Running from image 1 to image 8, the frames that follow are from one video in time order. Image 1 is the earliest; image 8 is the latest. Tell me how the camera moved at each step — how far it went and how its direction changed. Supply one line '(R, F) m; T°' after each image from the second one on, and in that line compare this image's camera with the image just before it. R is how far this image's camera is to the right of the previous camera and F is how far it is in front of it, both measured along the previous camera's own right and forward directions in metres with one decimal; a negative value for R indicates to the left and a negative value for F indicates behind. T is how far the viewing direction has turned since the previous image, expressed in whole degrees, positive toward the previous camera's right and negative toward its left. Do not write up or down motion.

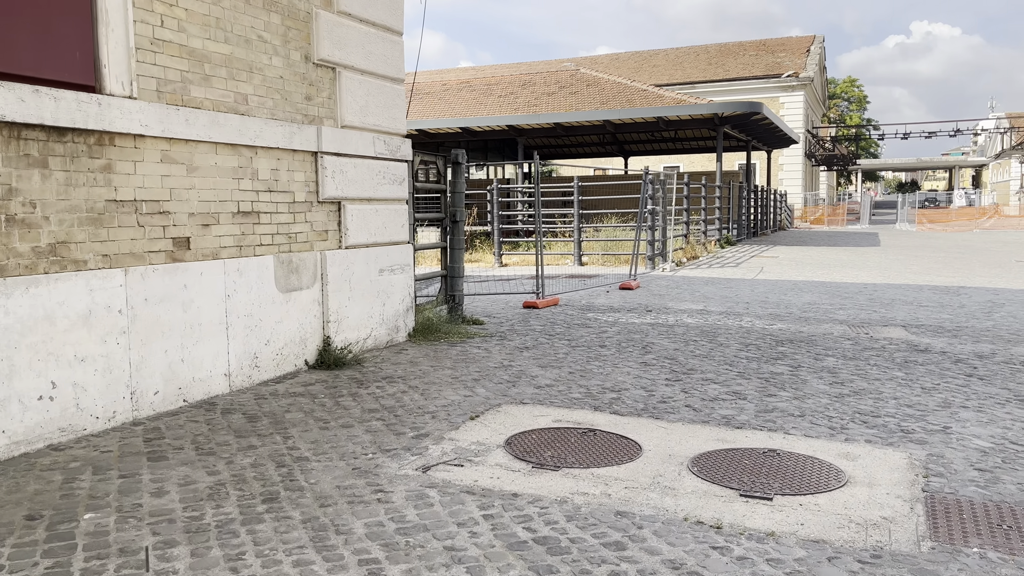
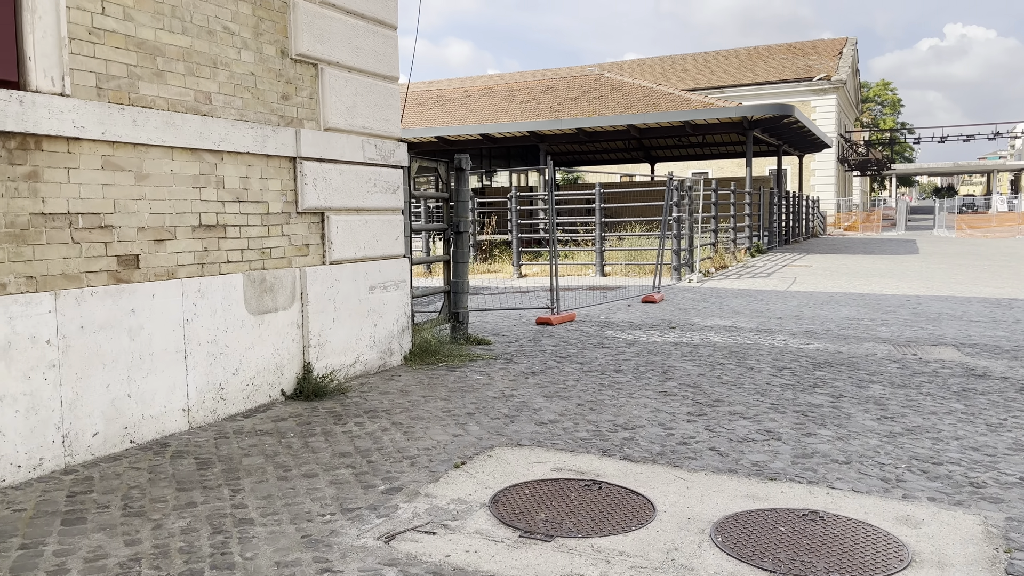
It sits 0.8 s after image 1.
(+0.2, +0.6) m; -2°
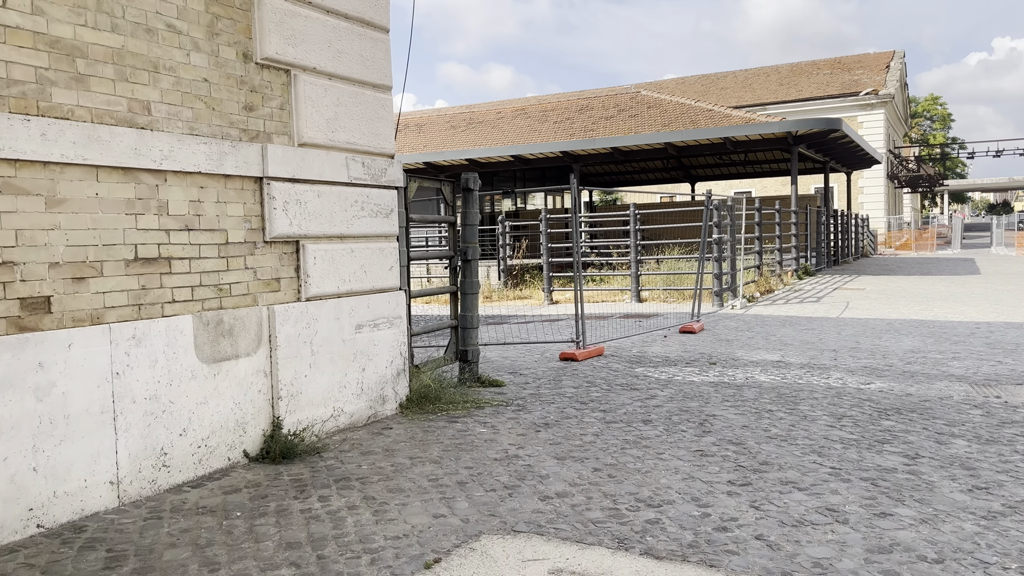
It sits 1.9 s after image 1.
(+0.2, +0.8) m; -3°
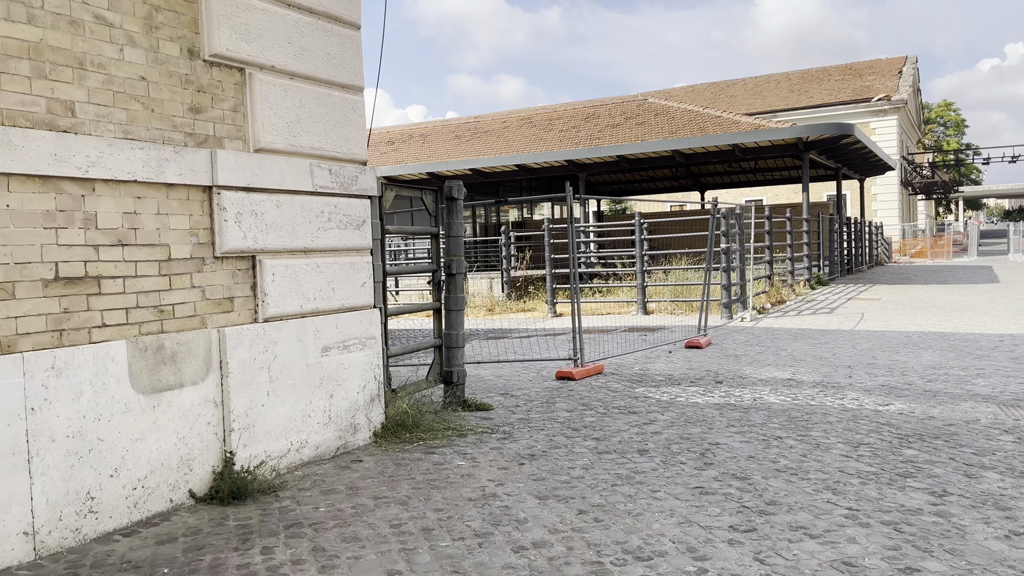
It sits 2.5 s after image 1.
(+0.2, +0.4) m; -1°
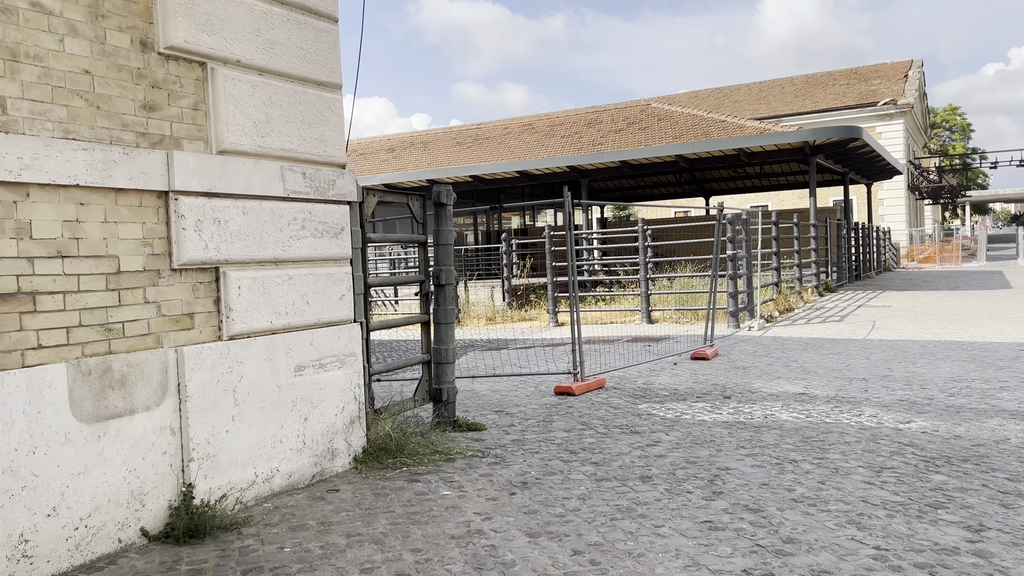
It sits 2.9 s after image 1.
(+0.1, +0.4) m; 0°
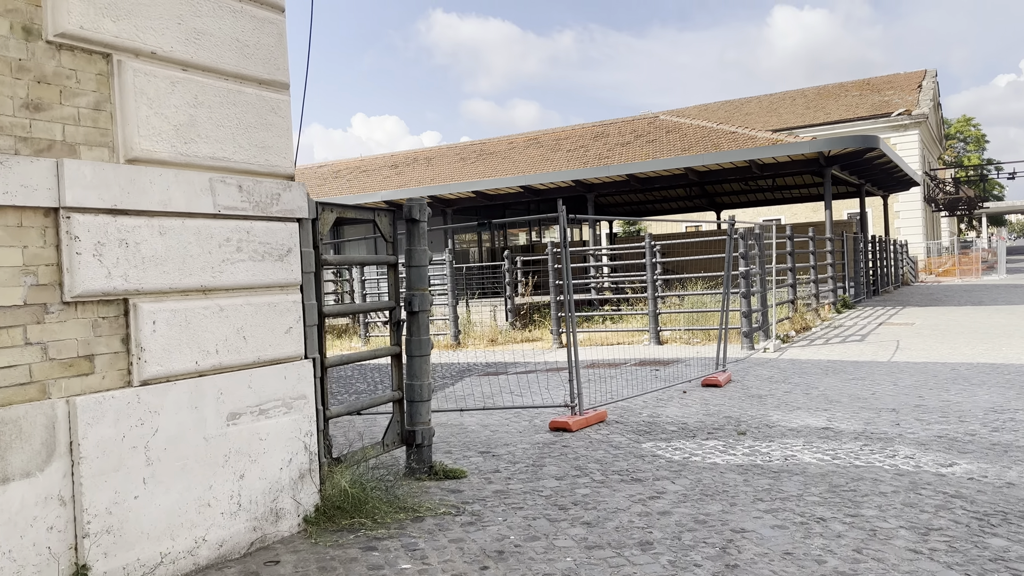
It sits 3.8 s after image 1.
(+0.2, +0.7) m; -1°
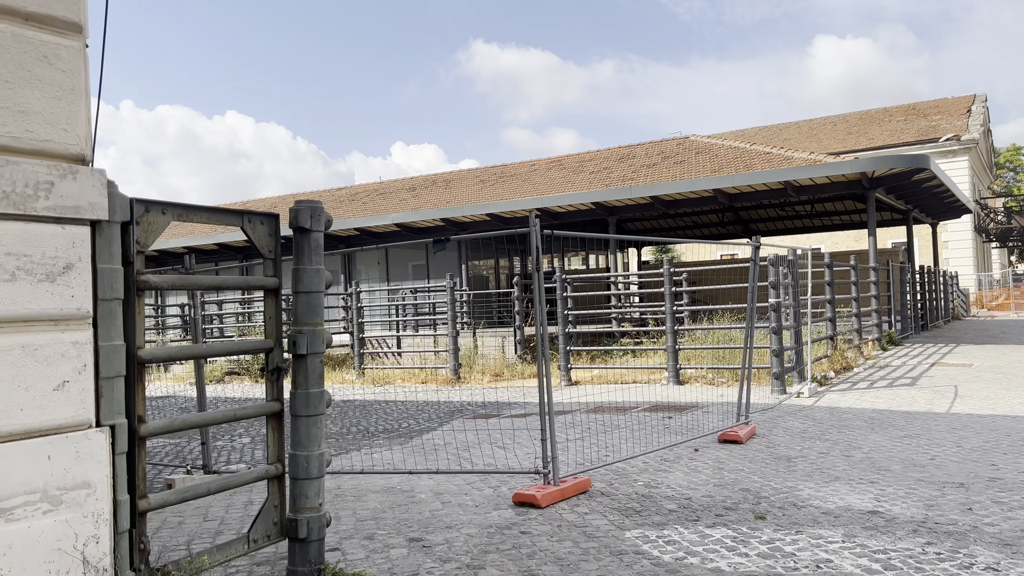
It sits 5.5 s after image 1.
(+0.5, +1.3) m; -3°
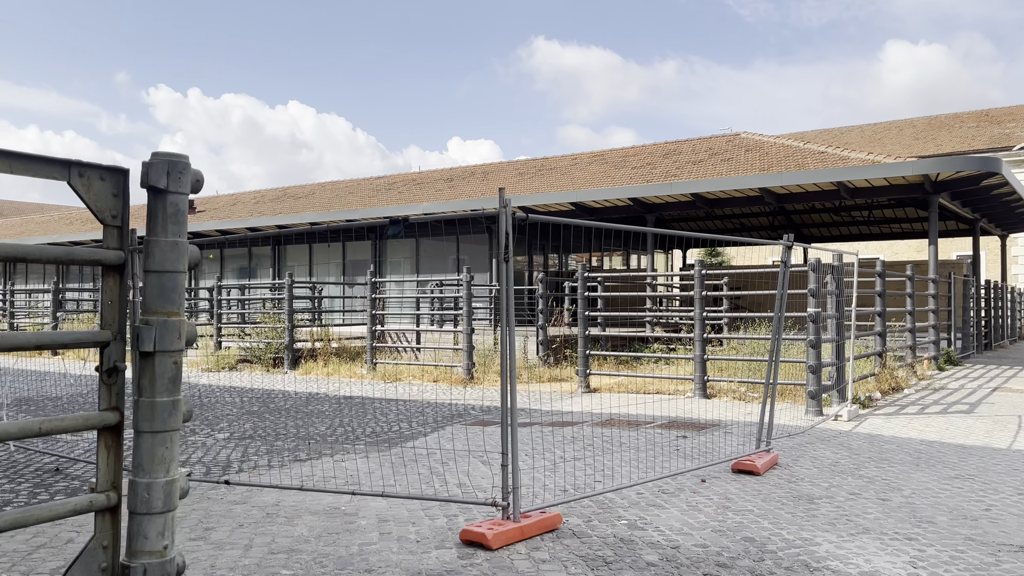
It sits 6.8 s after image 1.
(+0.5, +0.9) m; -4°
